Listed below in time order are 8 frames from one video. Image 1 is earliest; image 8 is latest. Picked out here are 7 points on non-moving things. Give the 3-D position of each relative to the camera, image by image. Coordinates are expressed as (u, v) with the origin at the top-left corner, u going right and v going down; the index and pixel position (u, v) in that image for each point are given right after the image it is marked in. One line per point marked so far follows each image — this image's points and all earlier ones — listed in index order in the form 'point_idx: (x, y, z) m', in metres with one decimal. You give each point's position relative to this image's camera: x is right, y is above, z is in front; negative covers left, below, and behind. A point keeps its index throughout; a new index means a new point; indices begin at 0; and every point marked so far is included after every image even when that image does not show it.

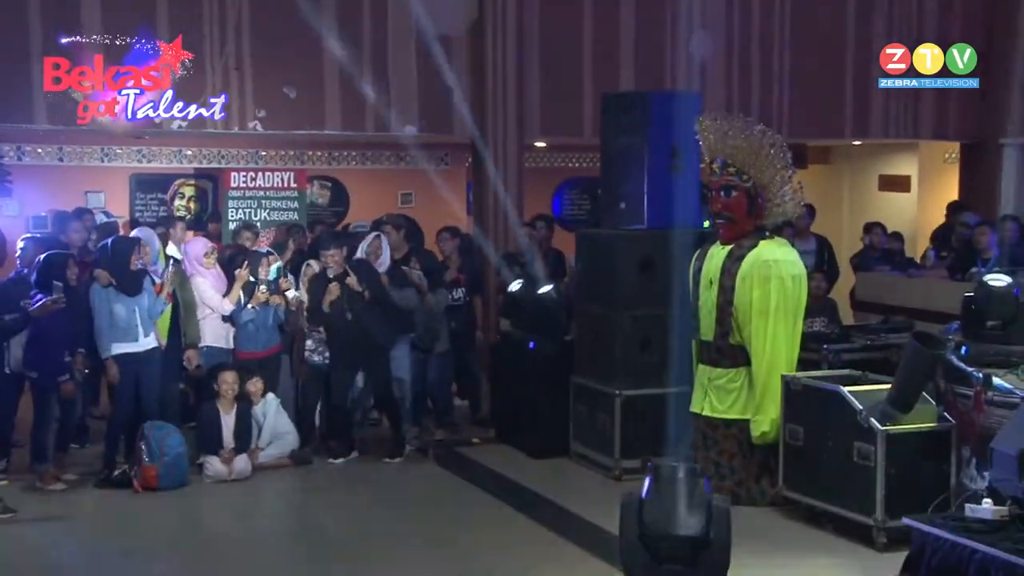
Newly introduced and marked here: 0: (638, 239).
0: (+0.8, +0.3, +9.2) m
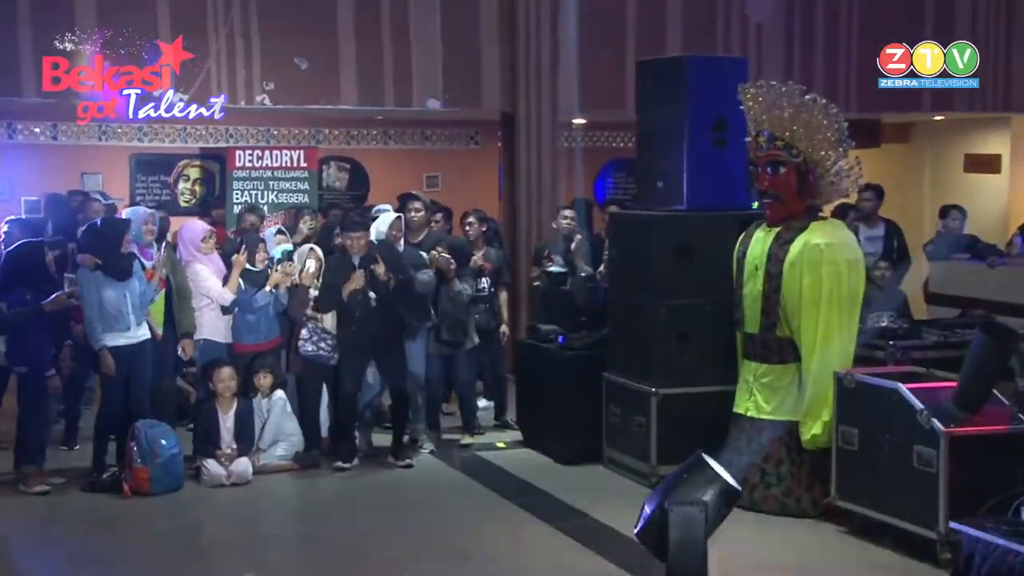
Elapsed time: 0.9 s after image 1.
0: (+0.9, +0.4, +8.4) m
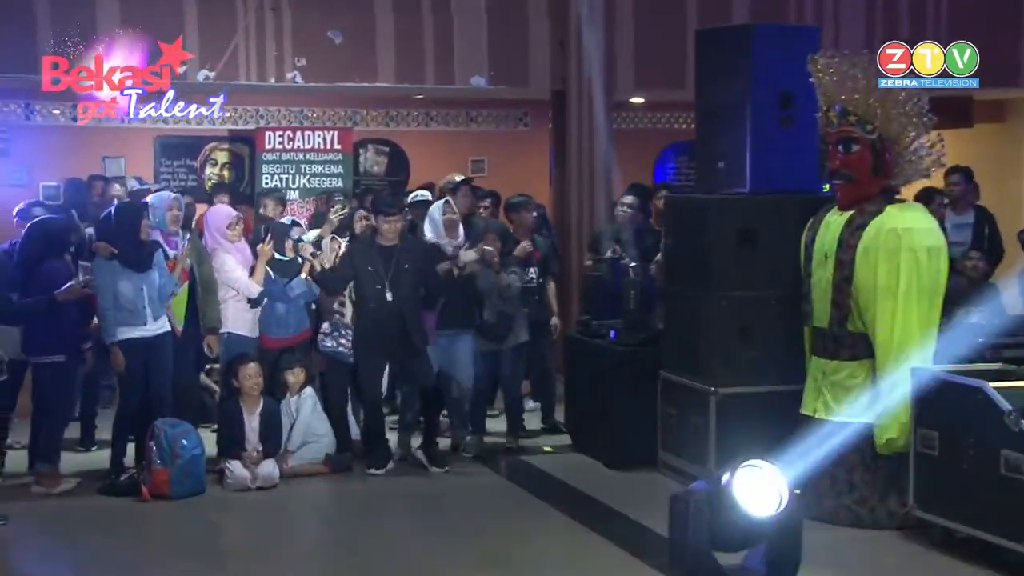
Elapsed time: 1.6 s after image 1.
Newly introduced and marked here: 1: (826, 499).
0: (+1.2, +0.4, +7.6) m
1: (+1.5, -1.0, +7.2) m
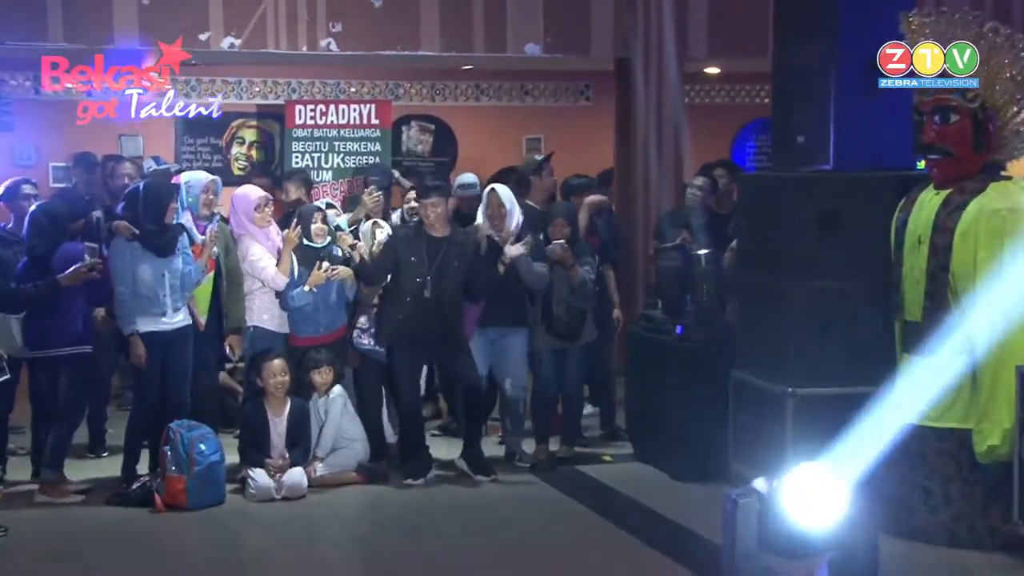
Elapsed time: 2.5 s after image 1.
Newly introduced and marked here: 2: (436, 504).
0: (+1.4, +0.5, +6.7) m
1: (+1.7, -1.0, +6.3) m
2: (-0.4, -1.0, +7.0) m
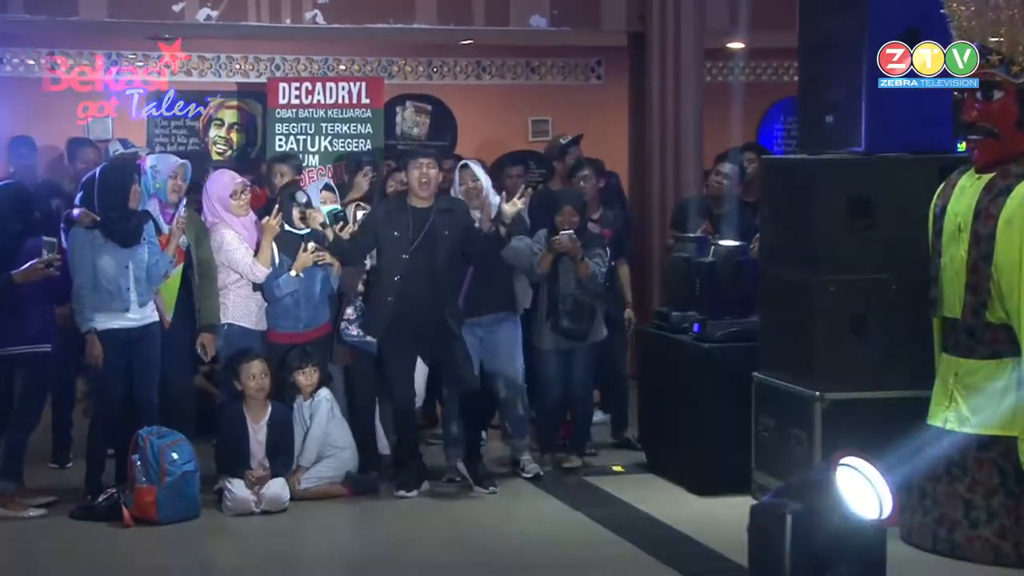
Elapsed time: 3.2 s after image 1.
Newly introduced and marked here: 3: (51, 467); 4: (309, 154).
0: (+1.4, +0.5, +6.1) m
1: (+1.7, -1.0, +5.7) m
2: (-0.4, -1.0, +6.4) m
3: (-2.2, -0.9, +7.1) m
4: (-1.0, +0.7, +7.3) m
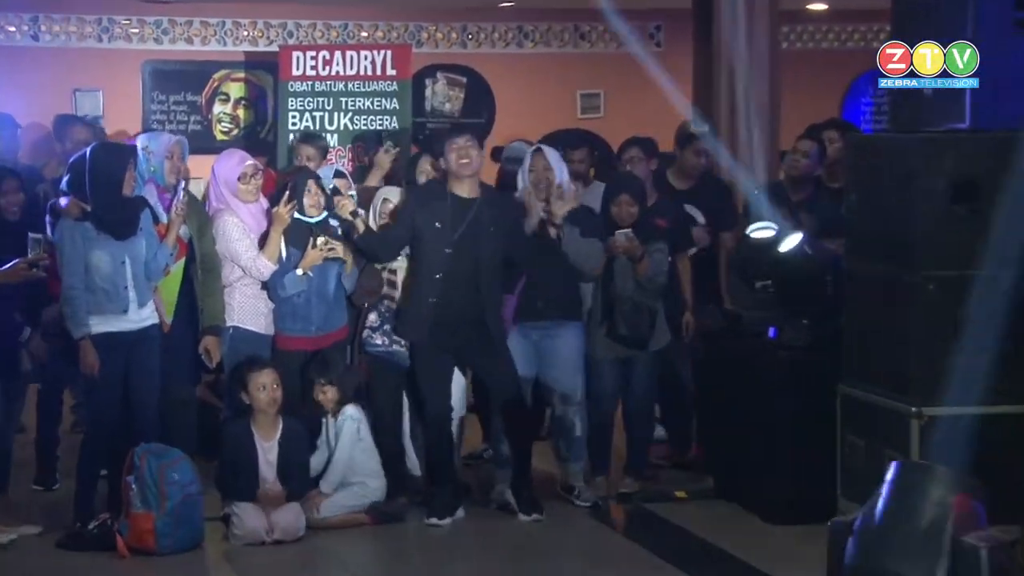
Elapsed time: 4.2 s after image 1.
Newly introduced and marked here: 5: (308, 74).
0: (+1.6, +0.5, +5.2) m
1: (+1.9, -1.0, +4.8) m
2: (-0.2, -1.0, +5.5) m
3: (-2.0, -0.8, +6.3) m
4: (-0.8, +0.7, +6.4) m
5: (-0.9, +0.9, +6.4) m
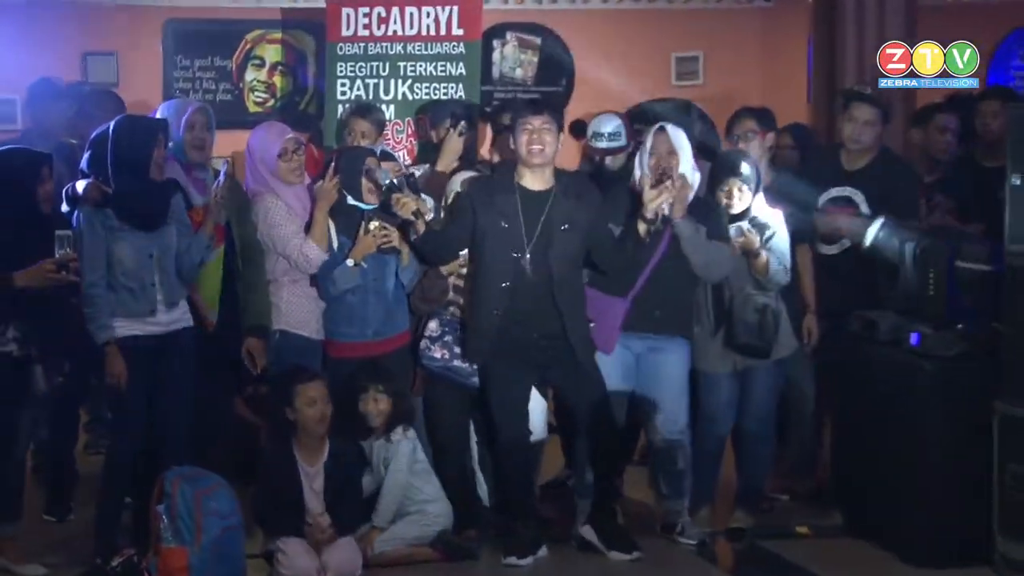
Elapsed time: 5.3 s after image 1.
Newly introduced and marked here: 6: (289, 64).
0: (+1.9, +0.5, +4.3) m
1: (+2.2, -1.0, +3.9) m
2: (+0.1, -1.0, +4.7) m
3: (-1.7, -0.8, +5.5) m
4: (-0.5, +0.7, +5.6) m
5: (-0.6, +1.0, +5.5) m
6: (-1.2, +1.3, +8.3) m
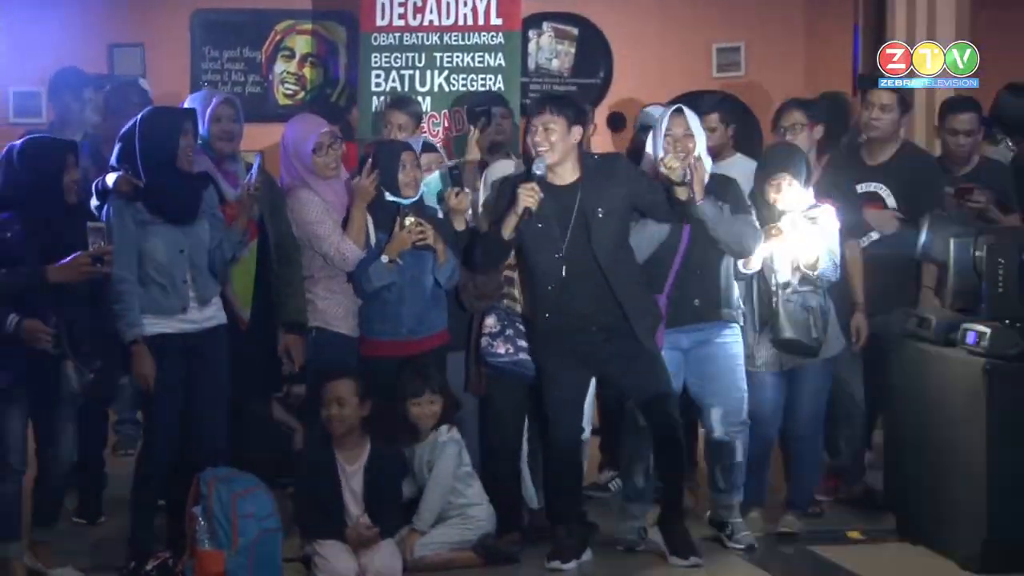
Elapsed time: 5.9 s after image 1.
0: (+2.0, +0.5, +4.1) m
1: (+2.3, -1.0, +3.8) m
2: (+0.3, -1.0, +4.6) m
3: (-1.6, -0.8, +5.3) m
4: (-0.4, +0.7, +5.4) m
5: (-0.4, +1.0, +5.4) m
6: (-1.1, +1.3, +8.2) m
